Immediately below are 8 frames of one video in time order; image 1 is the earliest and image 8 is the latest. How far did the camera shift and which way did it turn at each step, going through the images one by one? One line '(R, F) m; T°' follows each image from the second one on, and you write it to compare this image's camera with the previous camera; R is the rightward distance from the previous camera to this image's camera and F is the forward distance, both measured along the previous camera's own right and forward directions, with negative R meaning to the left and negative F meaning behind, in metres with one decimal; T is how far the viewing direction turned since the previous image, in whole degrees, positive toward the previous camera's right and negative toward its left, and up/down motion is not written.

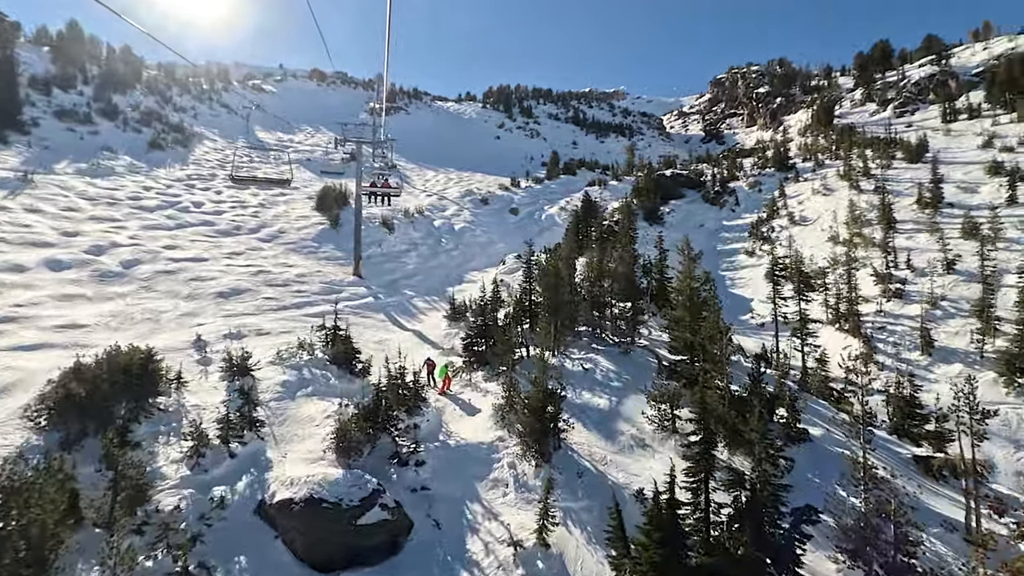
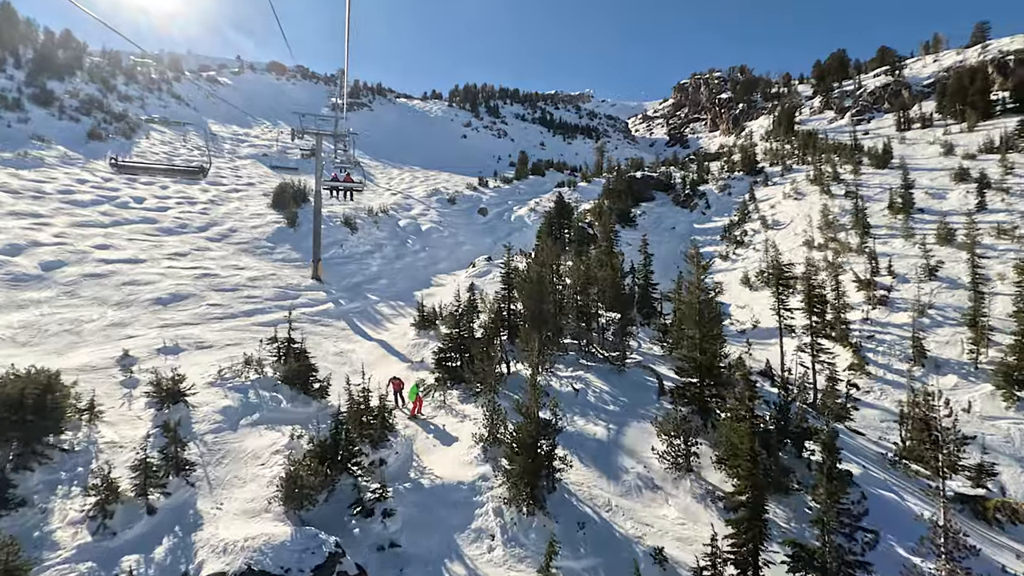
(-0.3, +1.5) m; +4°
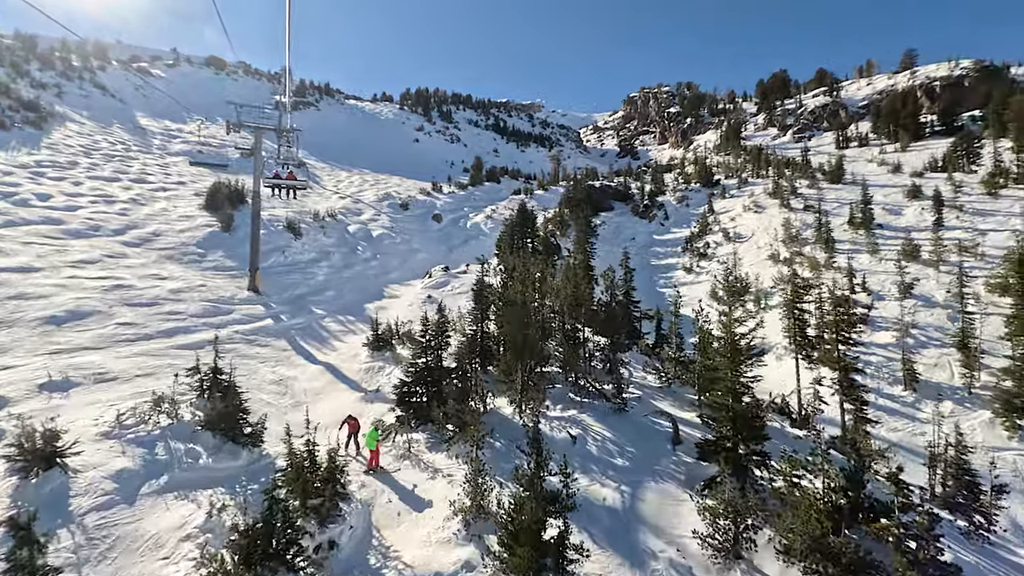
(-0.6, +2.0) m; +5°
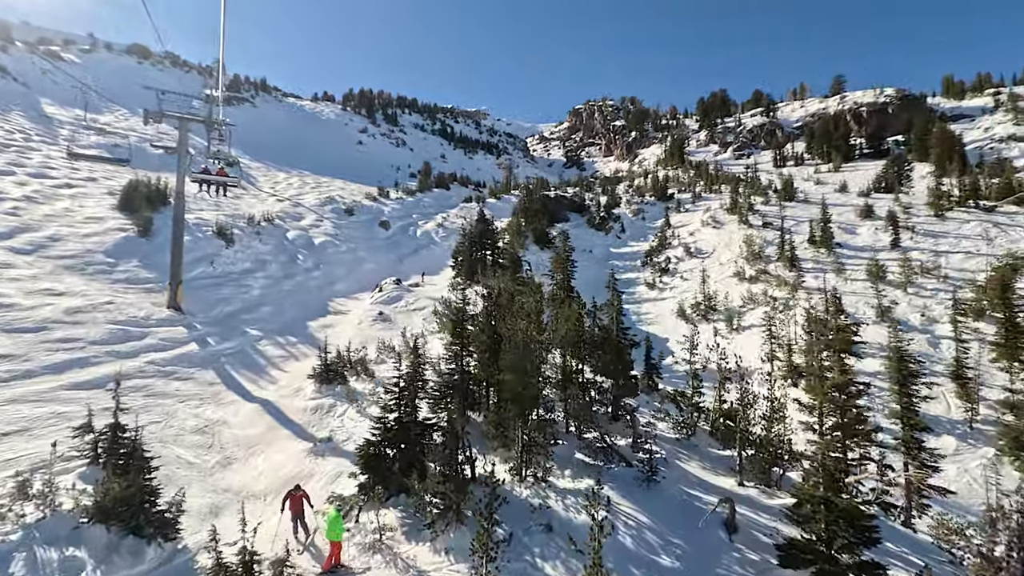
(-0.9, +2.1) m; +6°
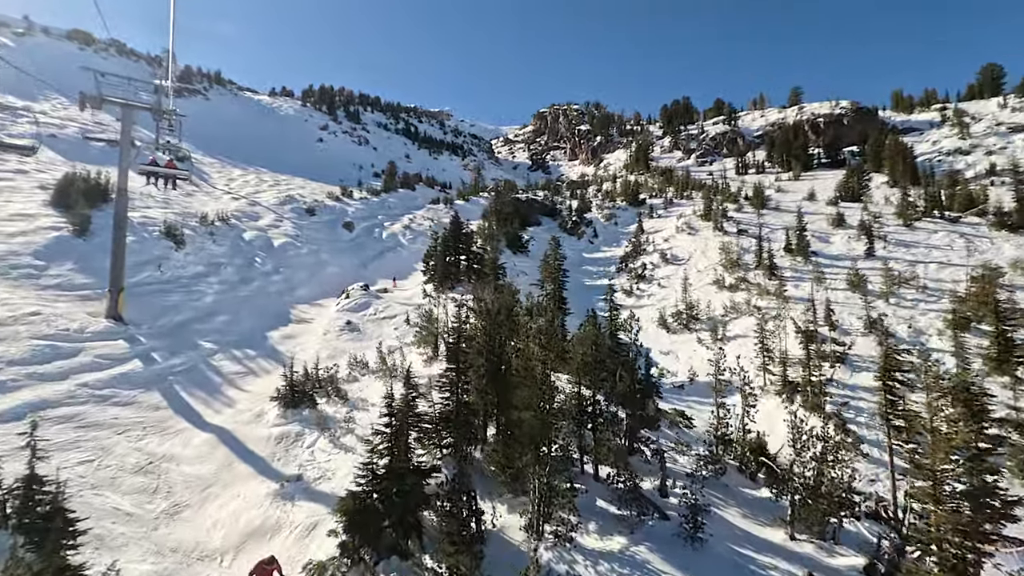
(-0.7, +1.4) m; +4°
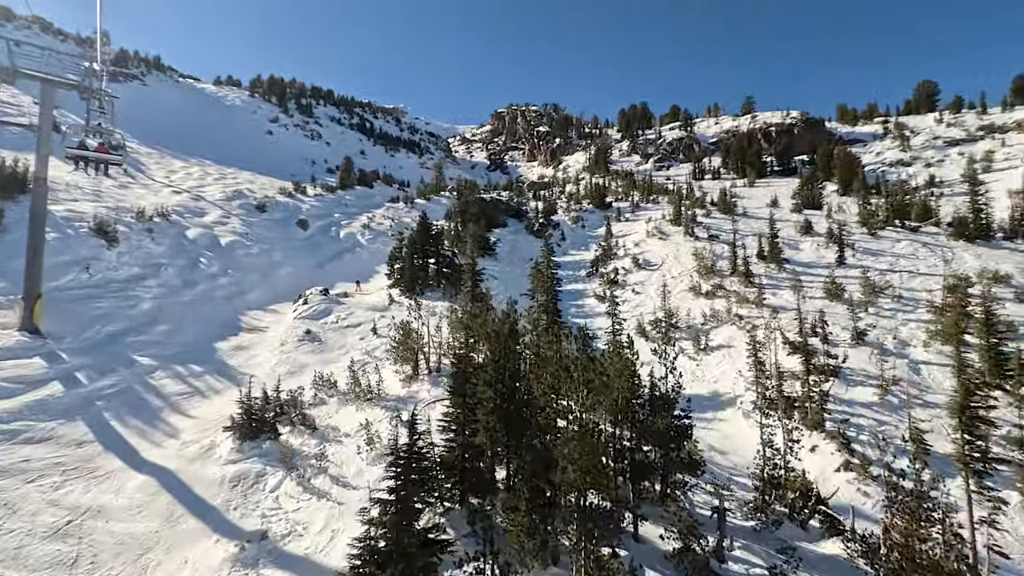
(-0.9, +1.6) m; +5°
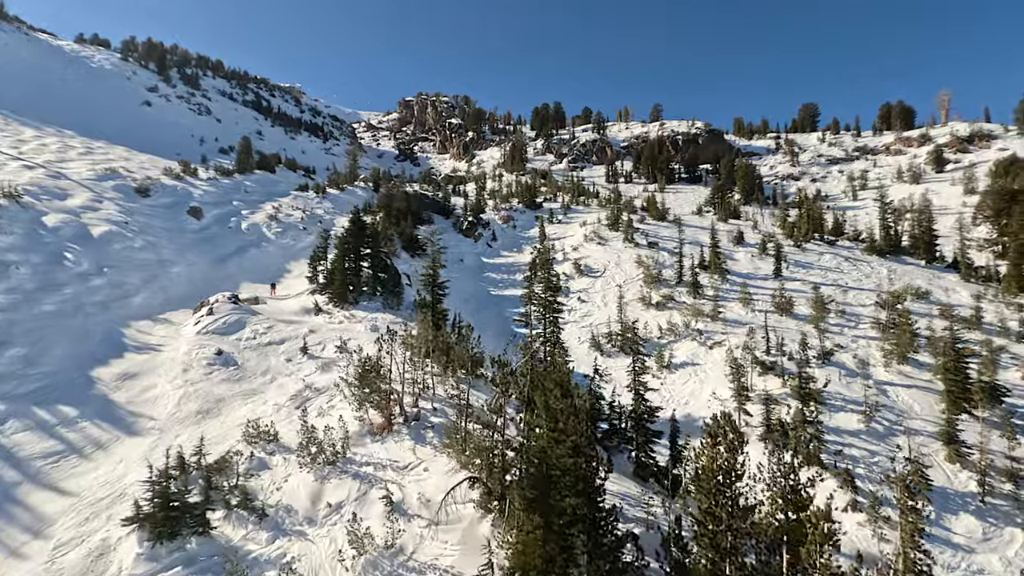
(-2.0, +2.7) m; +10°
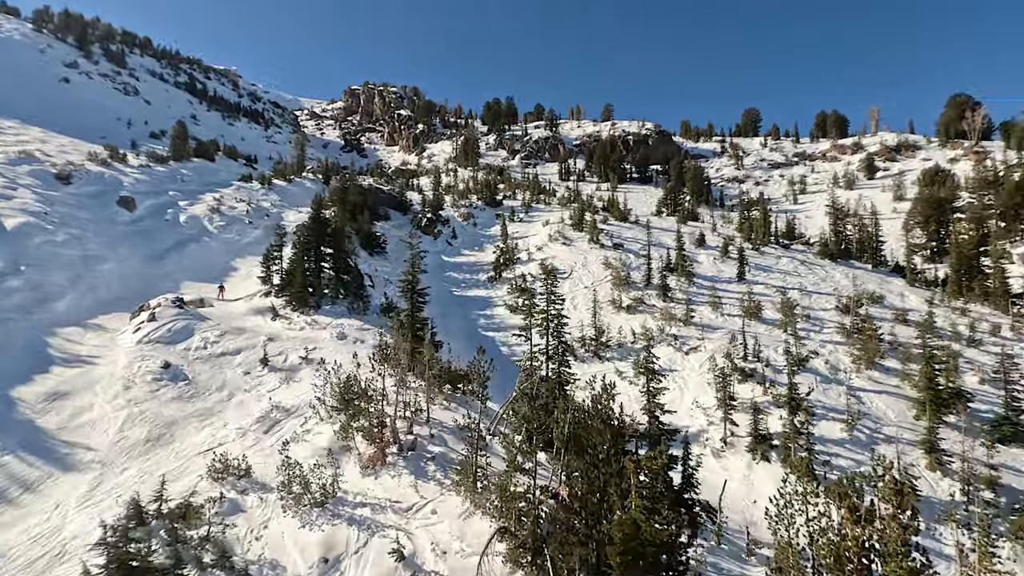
(-1.1, +1.0) m; +6°
